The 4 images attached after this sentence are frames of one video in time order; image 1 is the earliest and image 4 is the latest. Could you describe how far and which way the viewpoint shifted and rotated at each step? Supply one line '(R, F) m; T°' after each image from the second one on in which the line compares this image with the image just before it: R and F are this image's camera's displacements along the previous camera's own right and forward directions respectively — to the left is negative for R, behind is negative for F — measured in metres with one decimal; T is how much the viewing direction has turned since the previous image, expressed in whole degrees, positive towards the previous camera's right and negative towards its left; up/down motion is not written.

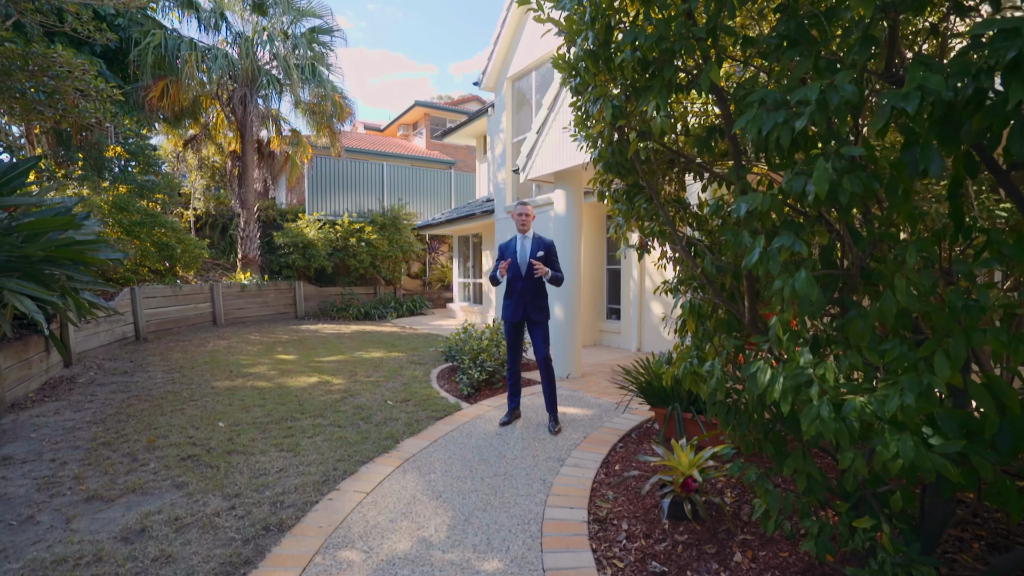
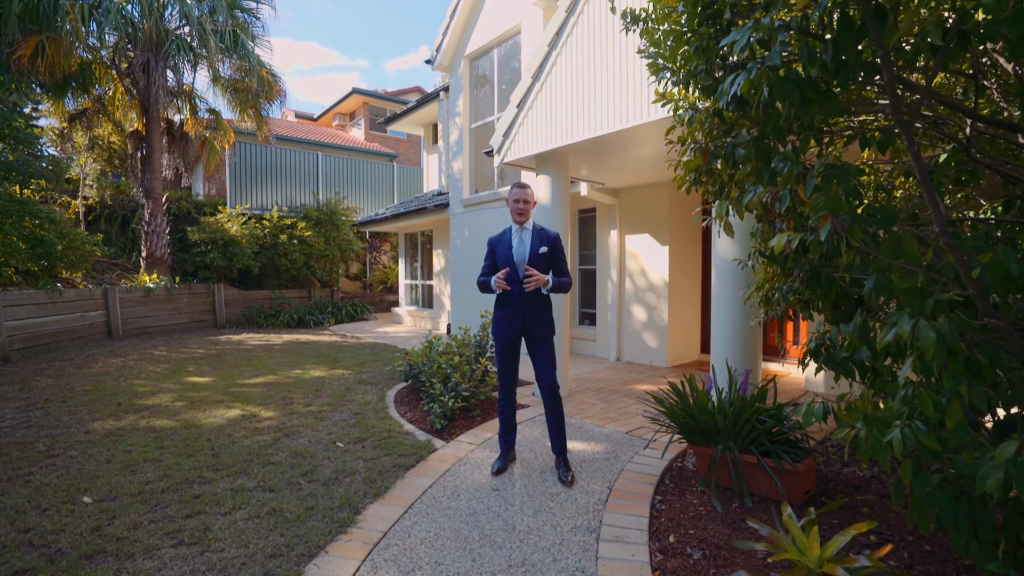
(-0.4, +1.1) m; +7°
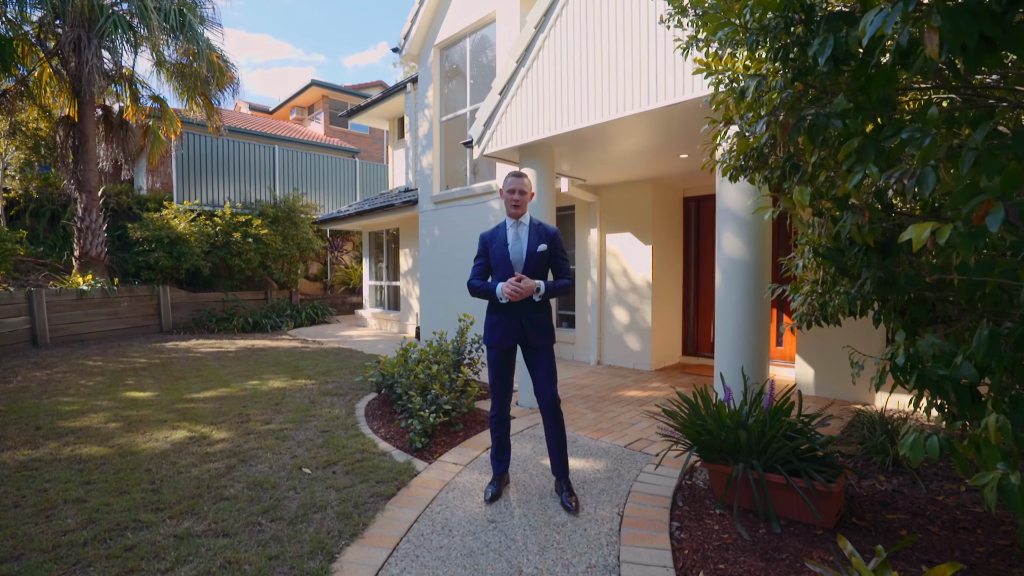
(-0.2, +0.4) m; +4°
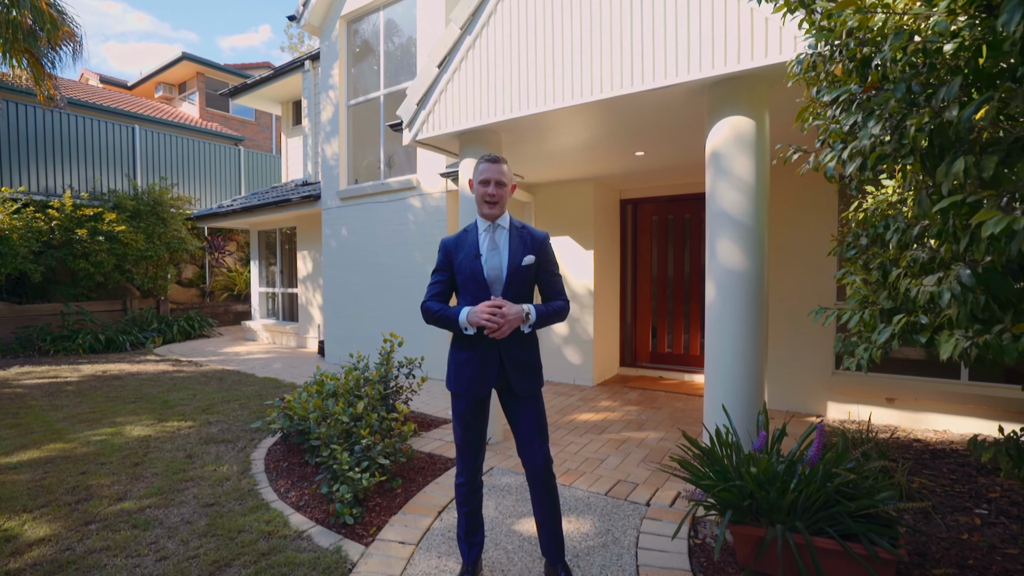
(-0.4, +0.8) m; +12°
